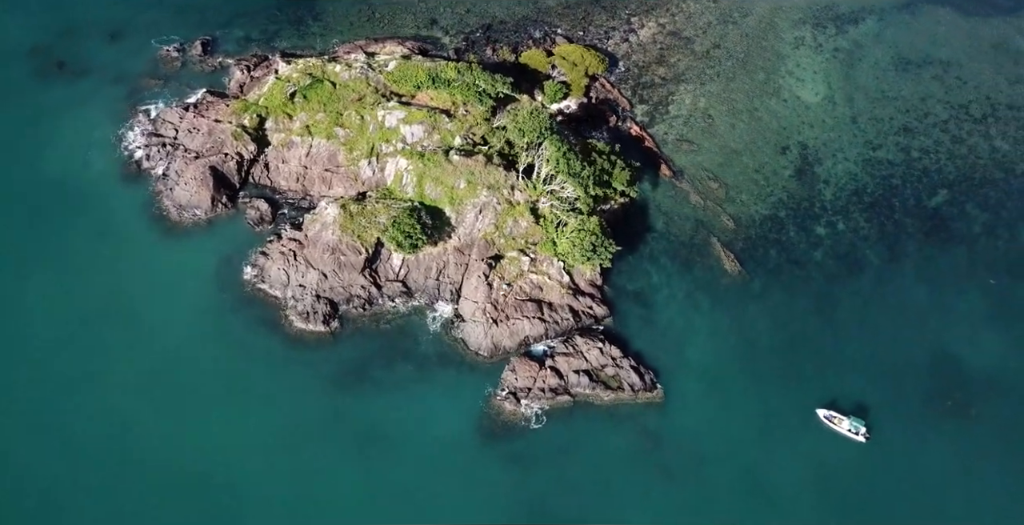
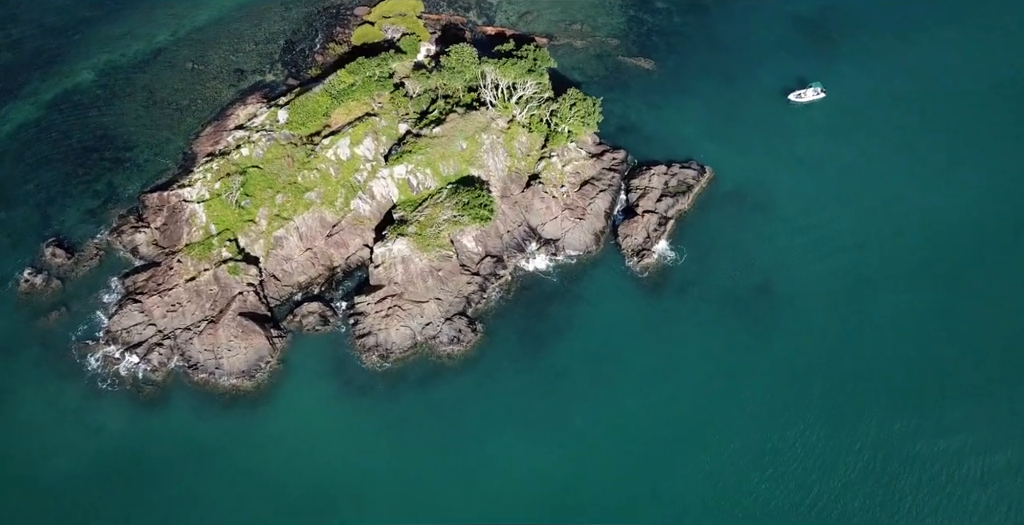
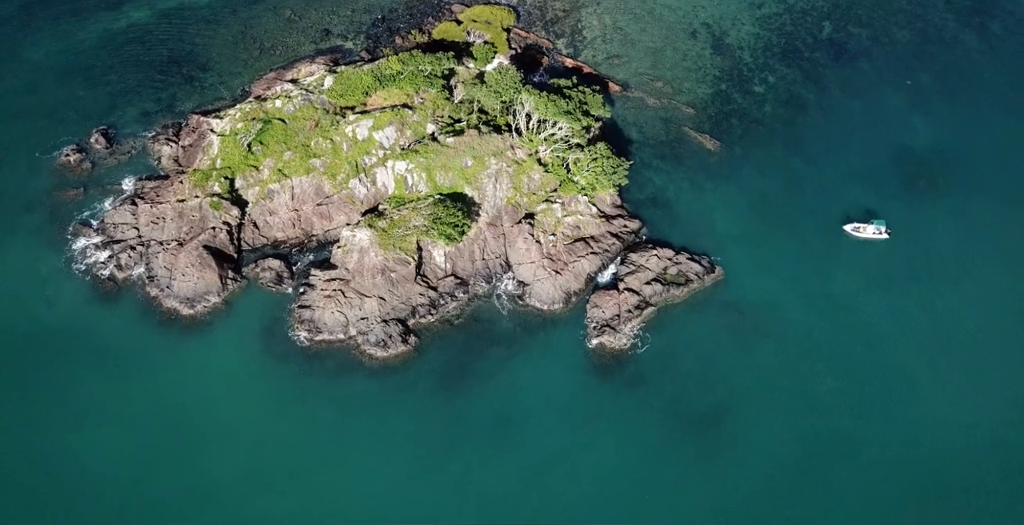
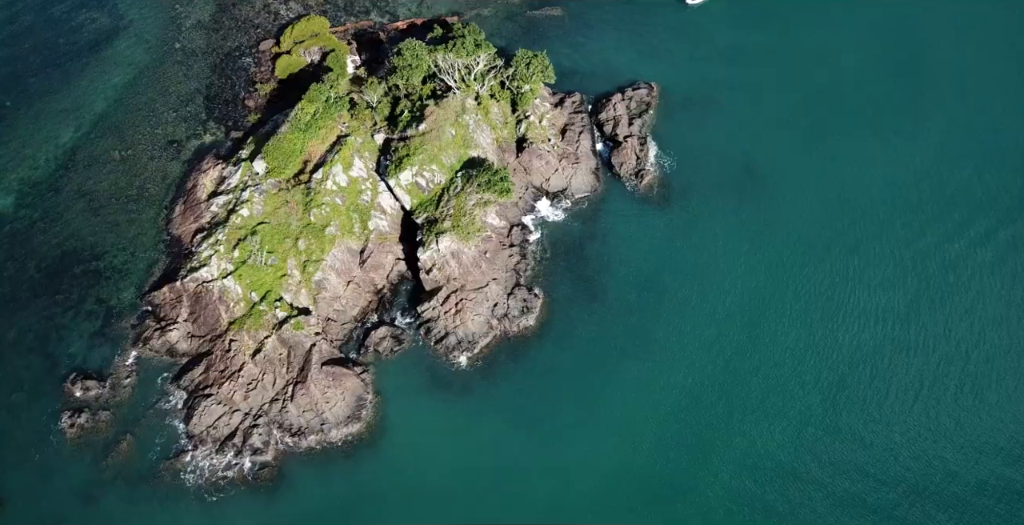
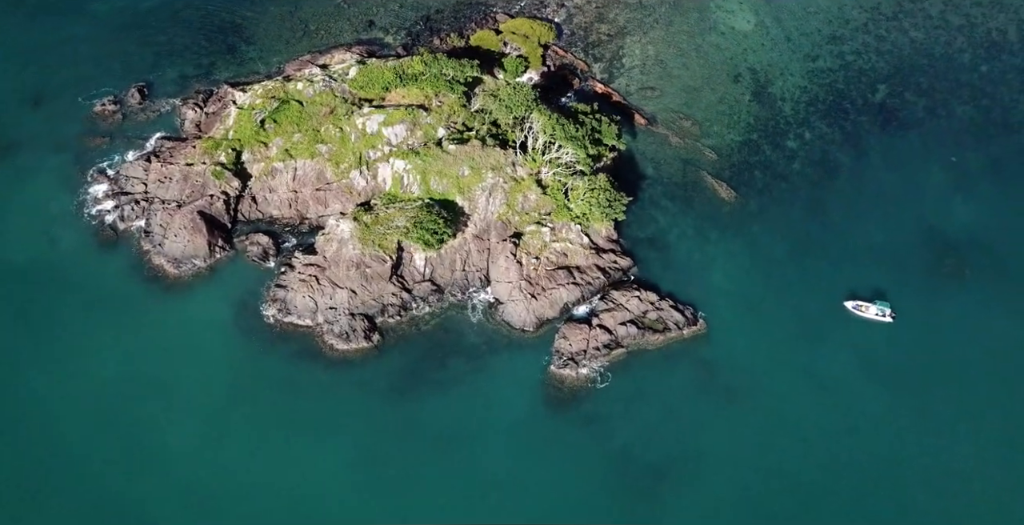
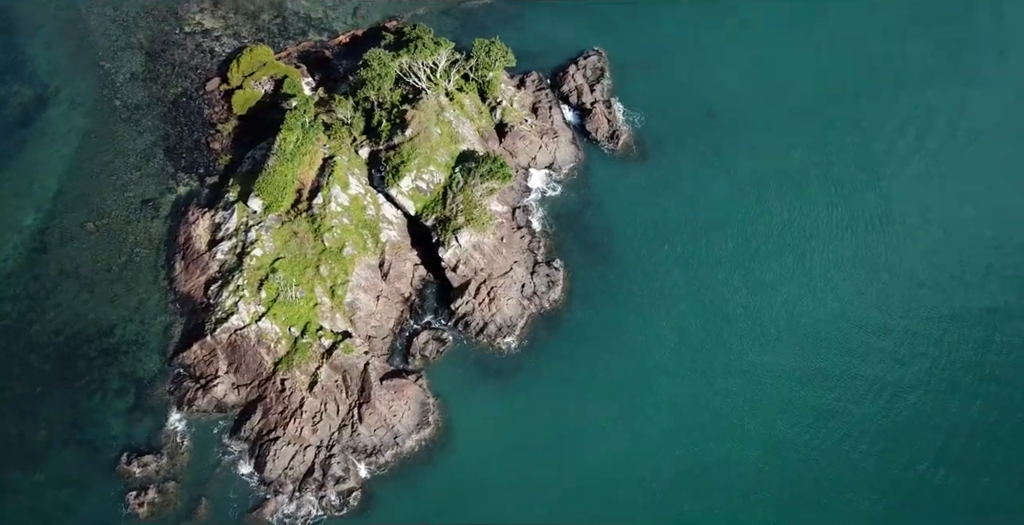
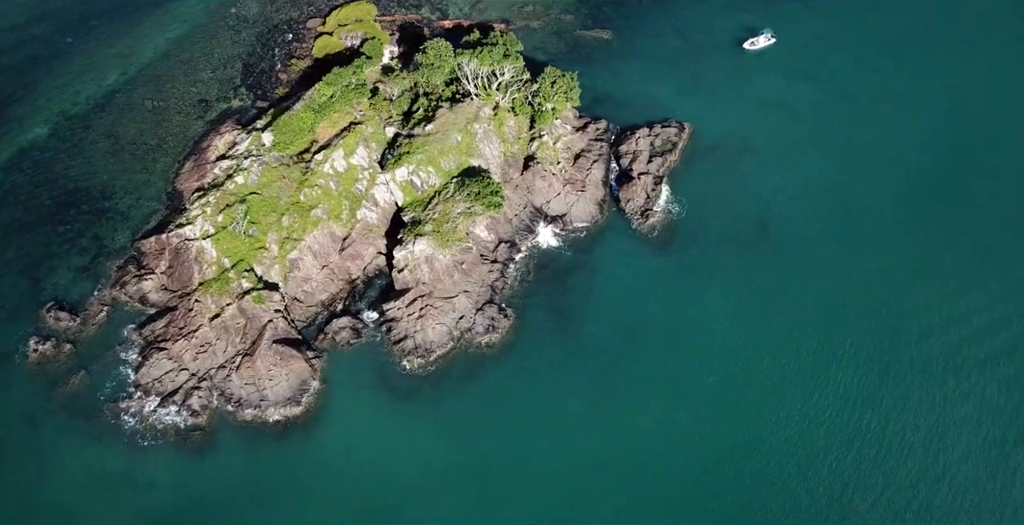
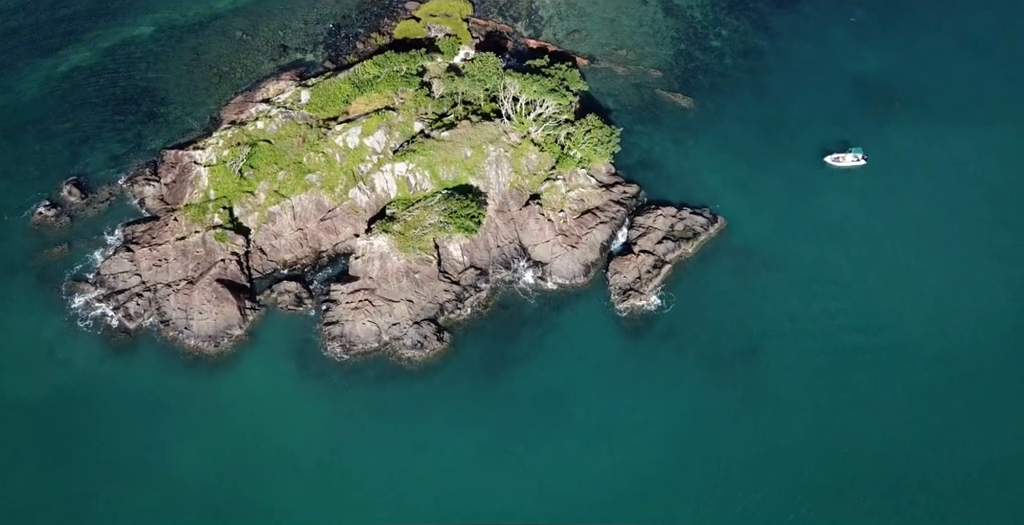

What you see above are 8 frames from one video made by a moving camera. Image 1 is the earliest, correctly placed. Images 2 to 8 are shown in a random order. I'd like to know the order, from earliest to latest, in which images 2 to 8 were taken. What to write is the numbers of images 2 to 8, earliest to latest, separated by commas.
5, 3, 8, 2, 7, 4, 6
